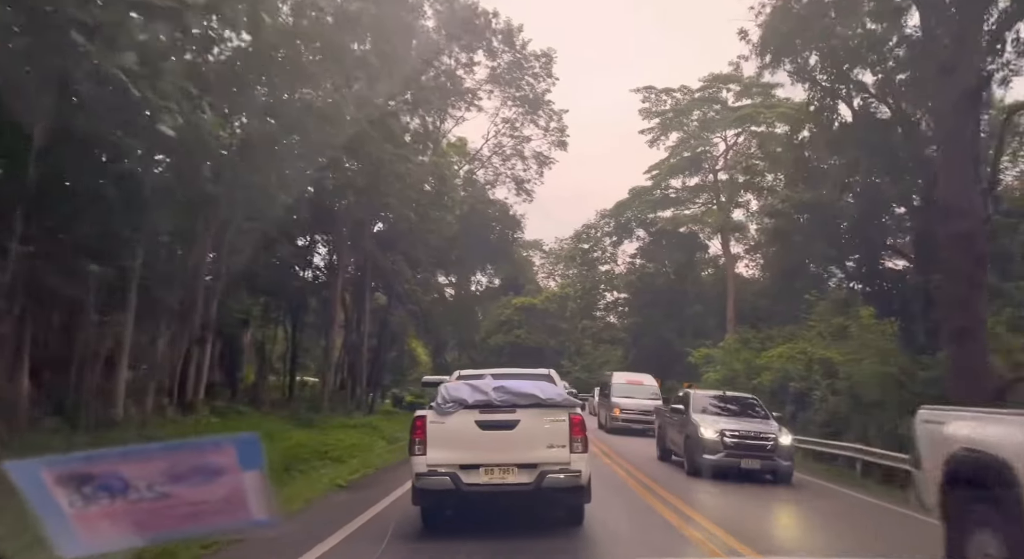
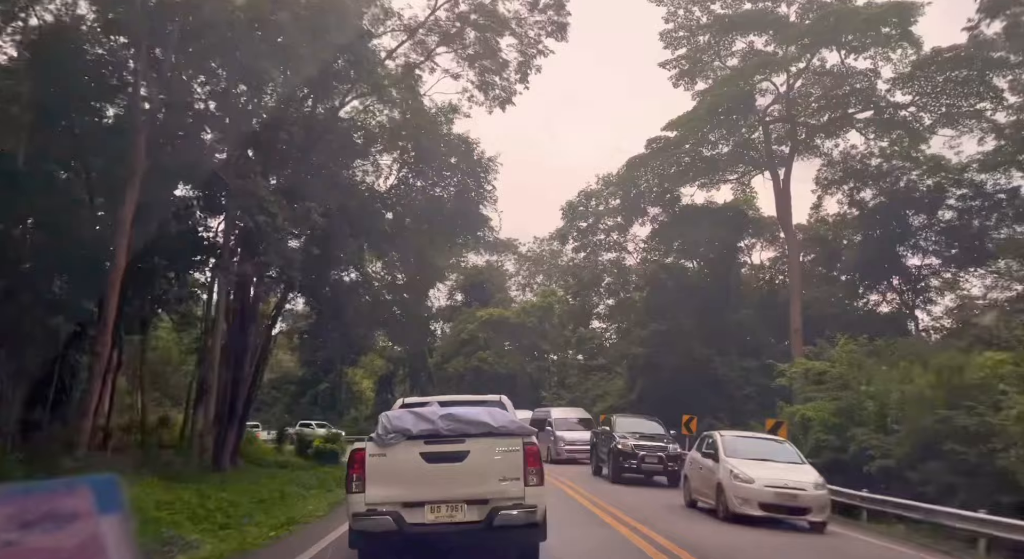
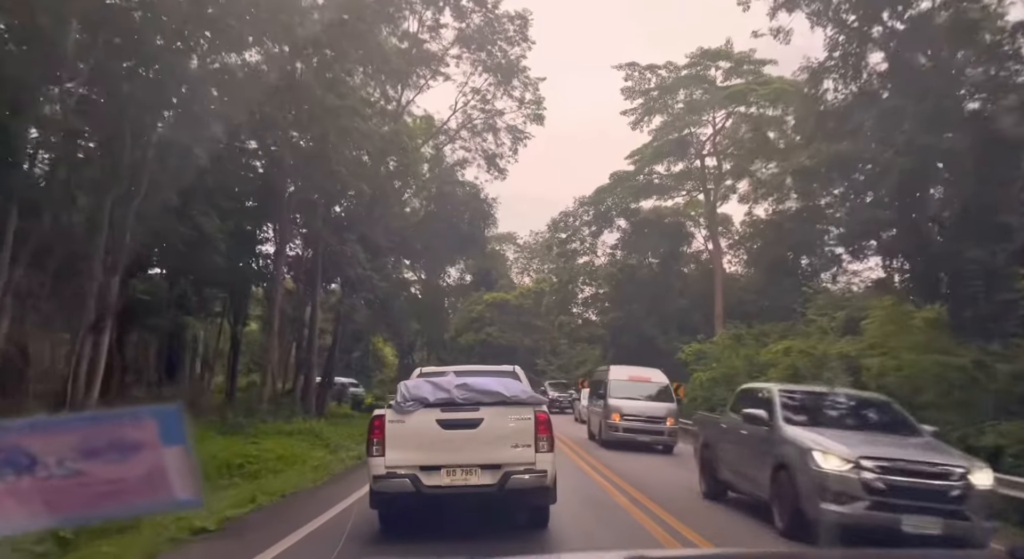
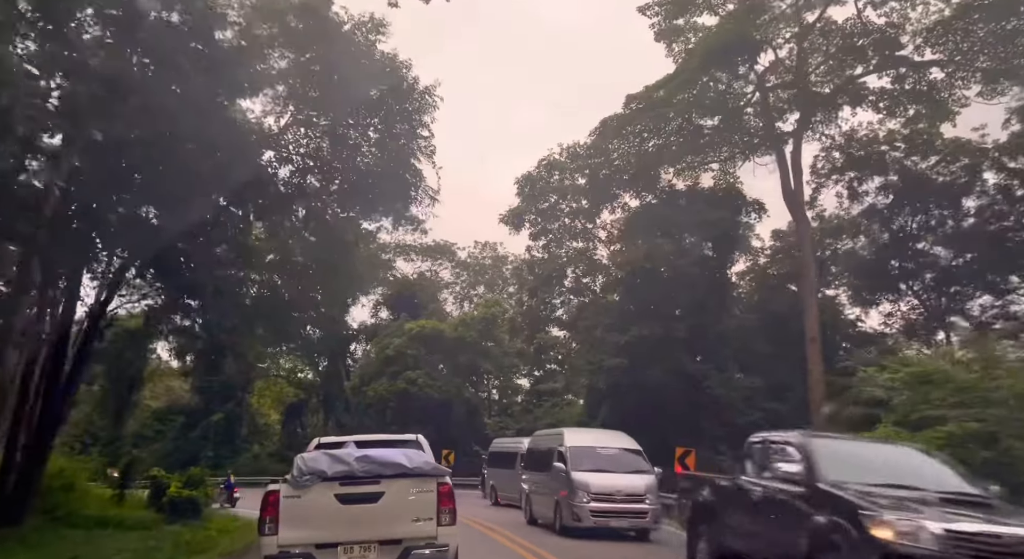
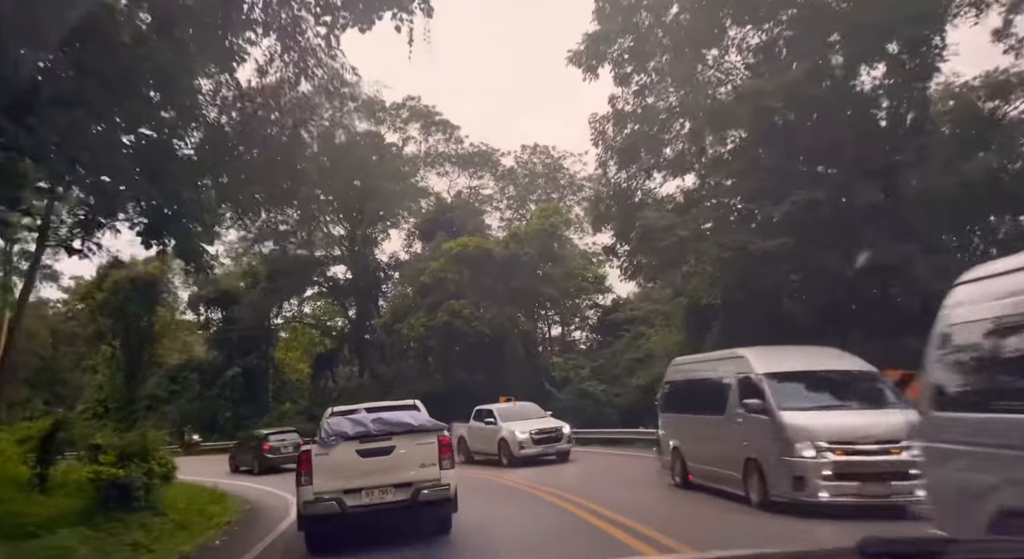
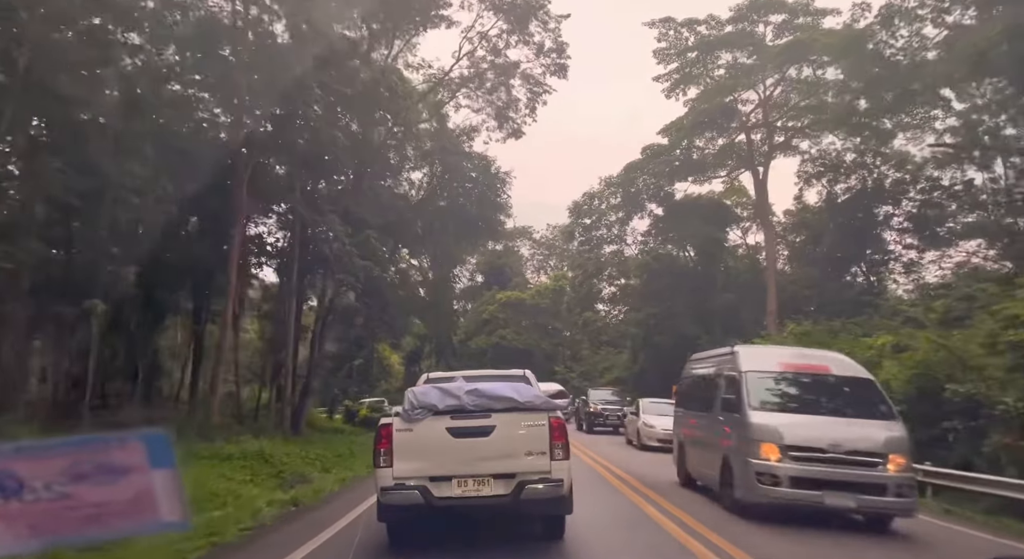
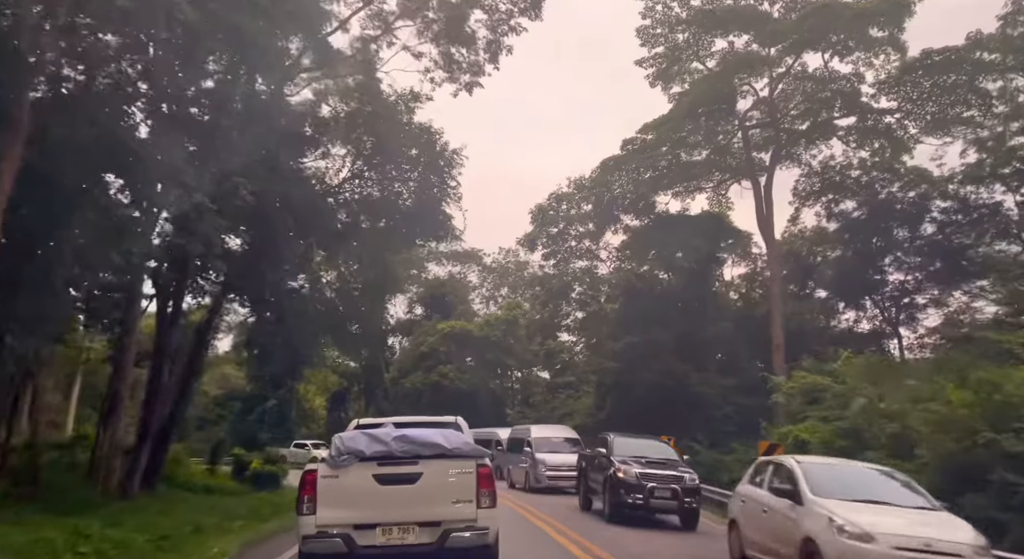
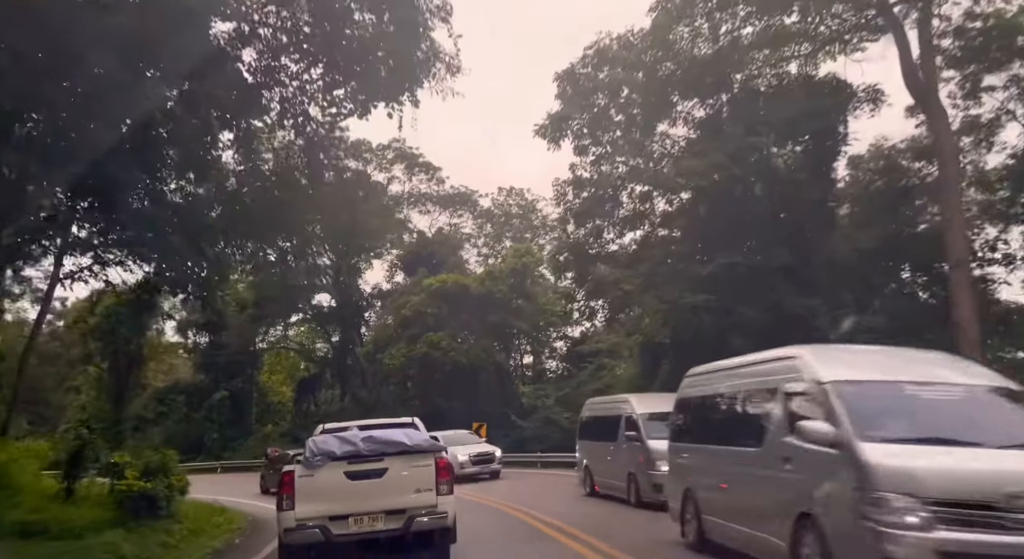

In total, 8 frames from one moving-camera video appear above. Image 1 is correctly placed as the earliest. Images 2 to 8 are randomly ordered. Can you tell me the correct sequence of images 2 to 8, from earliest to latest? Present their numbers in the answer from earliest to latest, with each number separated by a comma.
3, 6, 2, 7, 4, 8, 5
